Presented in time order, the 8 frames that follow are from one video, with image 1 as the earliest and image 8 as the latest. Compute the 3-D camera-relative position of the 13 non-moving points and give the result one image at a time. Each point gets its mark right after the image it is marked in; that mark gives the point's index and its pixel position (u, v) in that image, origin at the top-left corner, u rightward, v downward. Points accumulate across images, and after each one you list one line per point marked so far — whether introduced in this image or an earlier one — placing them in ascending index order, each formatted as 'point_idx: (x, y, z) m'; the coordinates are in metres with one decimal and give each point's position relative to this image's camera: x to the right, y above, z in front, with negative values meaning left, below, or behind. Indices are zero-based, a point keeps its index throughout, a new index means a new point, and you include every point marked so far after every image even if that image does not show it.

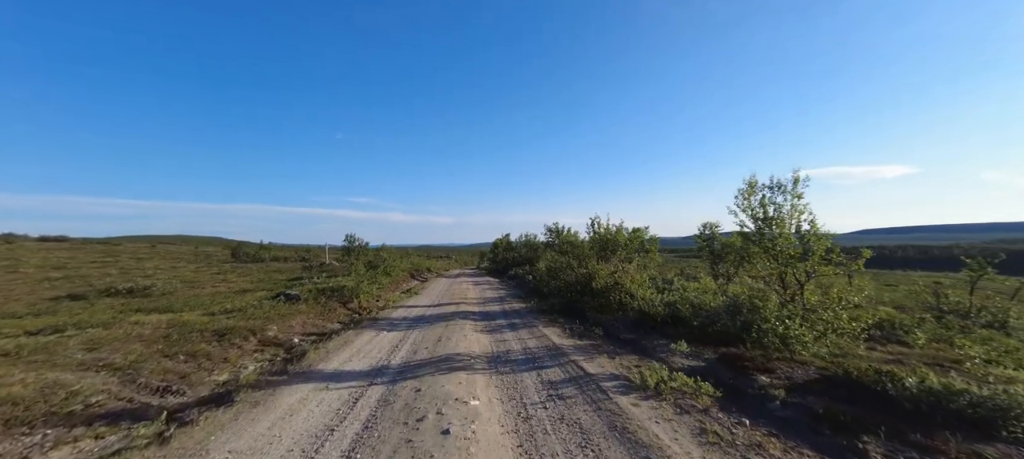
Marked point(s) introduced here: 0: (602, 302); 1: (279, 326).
0: (+3.2, -2.7, +13.6) m
1: (-7.8, -3.2, +12.8) m
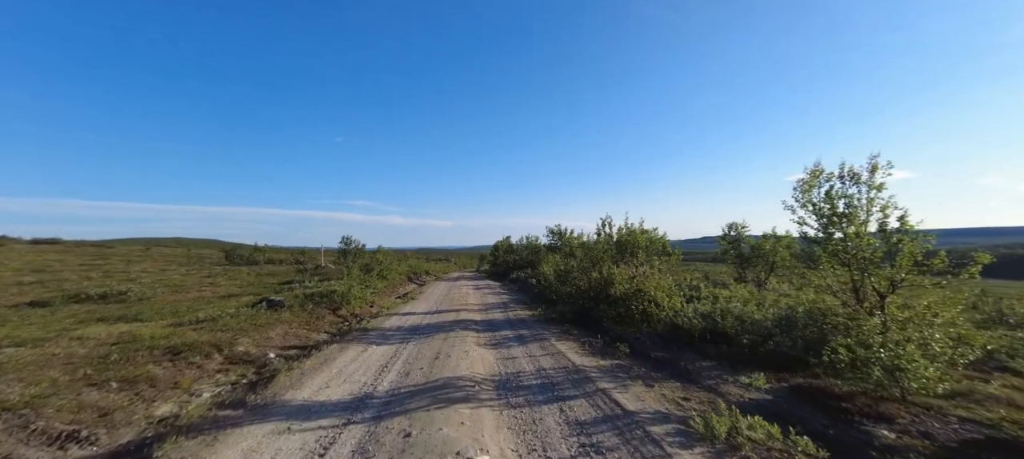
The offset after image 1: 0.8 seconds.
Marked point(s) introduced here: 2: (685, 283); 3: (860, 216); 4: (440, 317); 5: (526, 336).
0: (+3.5, -2.7, +12.1) m
1: (-7.6, -3.2, +11.2) m
2: (+6.1, -1.9, +13.3) m
3: (+6.1, +0.2, +6.7) m
4: (-3.3, -4.0, +17.3) m
5: (+0.5, -3.4, +12.2) m
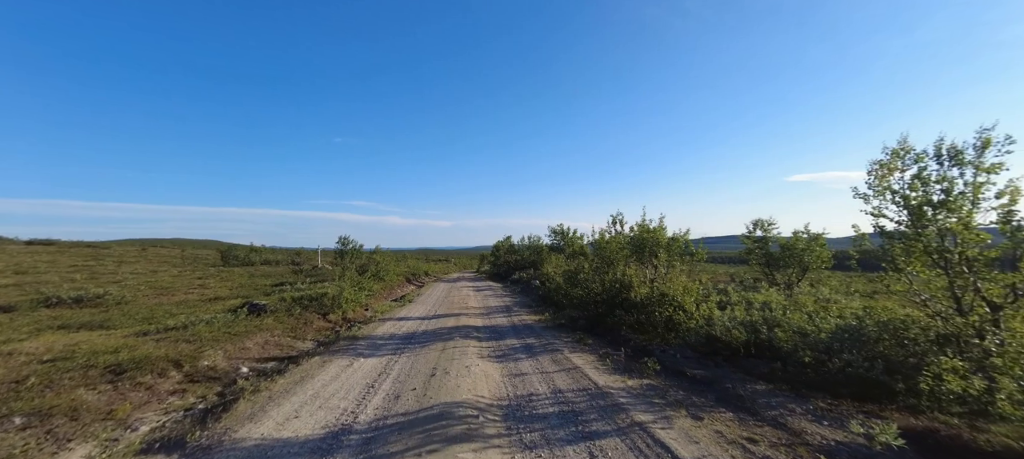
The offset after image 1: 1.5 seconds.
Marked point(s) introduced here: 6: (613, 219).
0: (+3.7, -2.6, +10.7) m
1: (-7.4, -3.1, +9.8) m
2: (+6.3, -1.8, +11.9) m
3: (+6.3, +0.3, +5.3) m
4: (-3.1, -3.9, +16.0) m
5: (+0.6, -3.3, +10.9) m
6: (+4.8, +0.5, +18.1) m
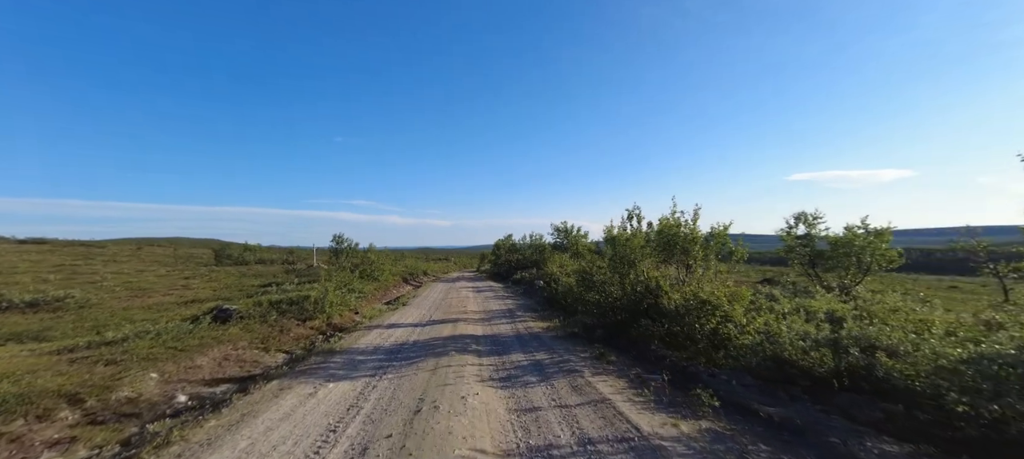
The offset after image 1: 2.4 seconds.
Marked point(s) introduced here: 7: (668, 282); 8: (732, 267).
0: (+3.8, -2.4, +8.8) m
1: (-7.3, -2.9, +7.9) m
2: (+6.4, -1.6, +10.0) m
3: (+6.4, +0.5, +3.4) m
4: (-2.9, -3.7, +14.0) m
5: (+0.8, -3.1, +8.9) m
6: (+4.9, +0.7, +16.1) m
7: (+4.3, -1.5, +10.4) m
8: (+6.1, -1.1, +10.6) m
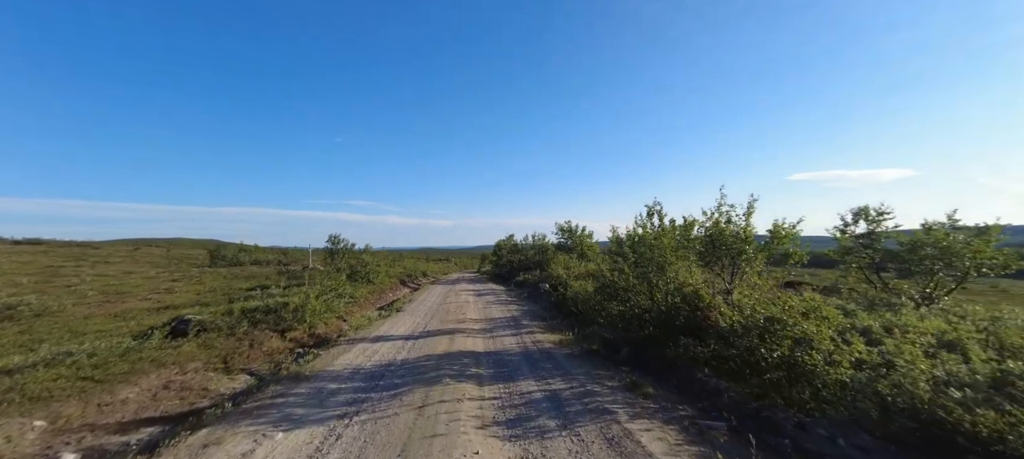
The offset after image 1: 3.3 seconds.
0: (+4.0, -2.4, +6.8) m
1: (-7.1, -2.9, +6.0) m
2: (+6.6, -1.5, +8.0) m
3: (+6.6, +0.6, +1.4) m
4: (-2.7, -3.7, +12.1) m
5: (+1.0, -3.1, +7.0) m
6: (+5.1, +0.8, +14.2) m
7: (+4.5, -1.4, +8.4) m
8: (+6.2, -1.0, +8.6) m
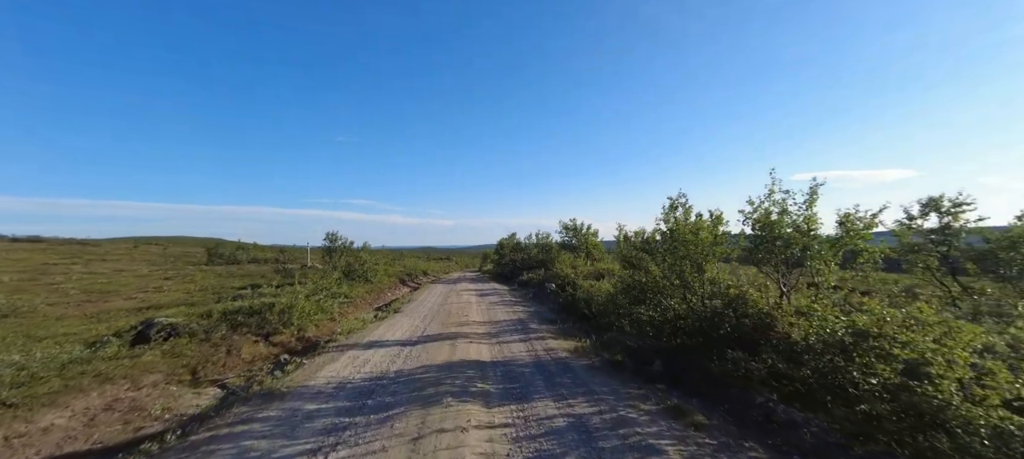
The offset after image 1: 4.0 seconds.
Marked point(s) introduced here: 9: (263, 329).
0: (+4.2, -2.2, +5.4) m
1: (-6.8, -2.7, +4.6) m
2: (+6.9, -1.4, +6.7) m
3: (+6.8, +0.7, 0.0) m
4: (-2.5, -3.5, +10.7) m
5: (+1.2, -2.9, +5.6) m
6: (+5.4, +0.9, +12.8) m
7: (+4.7, -1.2, +7.0) m
8: (+6.5, -0.8, +7.3) m
9: (-8.5, -3.4, +13.1) m
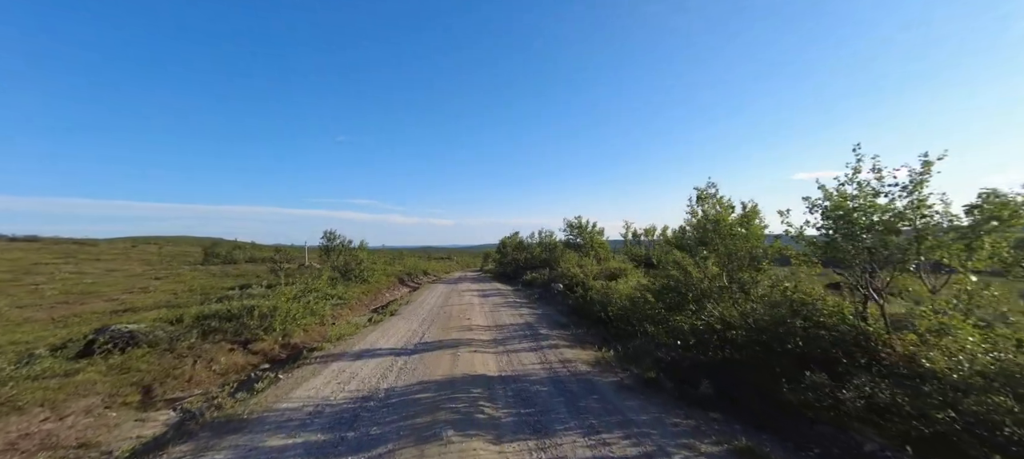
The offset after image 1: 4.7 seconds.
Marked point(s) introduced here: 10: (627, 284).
0: (+4.5, -2.0, +4.0) m
1: (-6.6, -2.5, +3.2) m
2: (+7.1, -1.2, +5.2) m
3: (+7.1, +0.9, -1.4) m
4: (-2.2, -3.3, +9.3) m
5: (+1.5, -2.7, +4.2) m
6: (+5.7, +1.1, +11.3) m
7: (+5.0, -1.1, +5.6) m
8: (+6.8, -0.6, +5.8) m
9: (-8.2, -3.2, +11.6) m
10: (+5.1, -2.4, +17.0) m
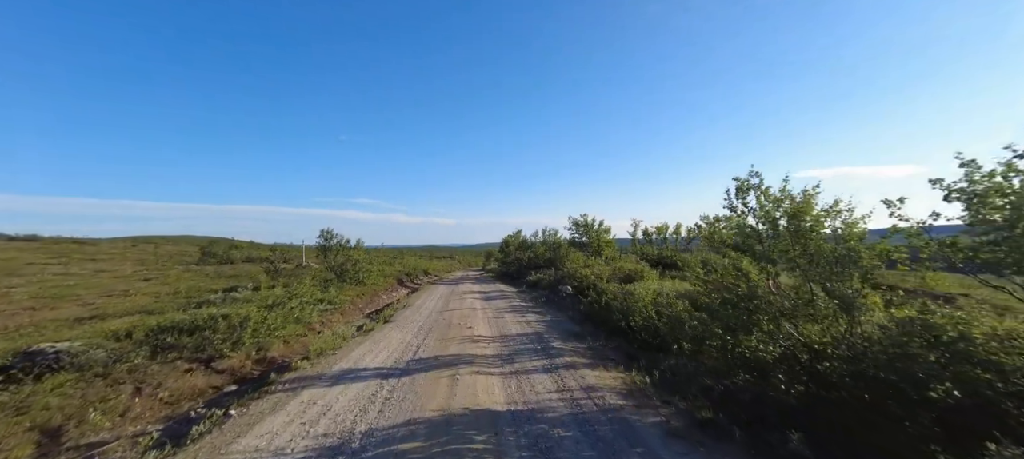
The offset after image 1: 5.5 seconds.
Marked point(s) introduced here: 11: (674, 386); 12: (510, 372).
0: (+4.7, -2.0, +2.2) m
1: (-6.4, -2.5, +1.5) m
2: (+7.3, -1.1, +3.4) m
3: (+7.2, +0.9, -3.2) m
4: (-2.0, -3.2, +7.5) m
5: (+1.7, -2.7, +2.4) m
6: (+5.9, +1.2, +9.5) m
7: (+5.2, -1.0, +3.8) m
8: (+7.0, -0.6, +4.0) m
9: (-8.0, -3.1, +9.9) m
10: (+5.4, -2.3, +15.2) m
11: (+2.9, -2.9, +7.1) m
12: (-0.1, -3.5, +9.4) m
